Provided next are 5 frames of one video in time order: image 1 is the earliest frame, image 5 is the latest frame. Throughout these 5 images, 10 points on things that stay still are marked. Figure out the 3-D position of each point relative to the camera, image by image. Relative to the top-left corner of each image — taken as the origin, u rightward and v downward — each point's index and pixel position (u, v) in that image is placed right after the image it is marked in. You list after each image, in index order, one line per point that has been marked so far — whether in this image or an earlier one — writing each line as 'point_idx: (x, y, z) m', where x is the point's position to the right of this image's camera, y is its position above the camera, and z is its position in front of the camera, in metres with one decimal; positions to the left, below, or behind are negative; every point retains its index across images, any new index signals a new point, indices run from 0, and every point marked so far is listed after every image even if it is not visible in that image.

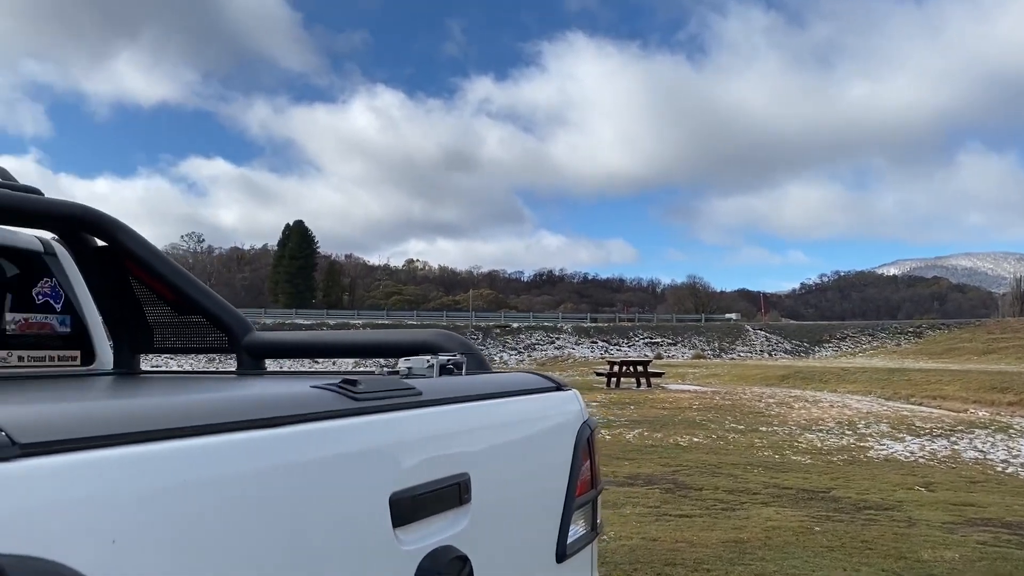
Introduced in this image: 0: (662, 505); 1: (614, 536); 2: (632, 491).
0: (+1.8, -2.5, +10.4) m
1: (+0.9, -2.2, +7.8) m
2: (+1.6, -2.6, +11.6) m
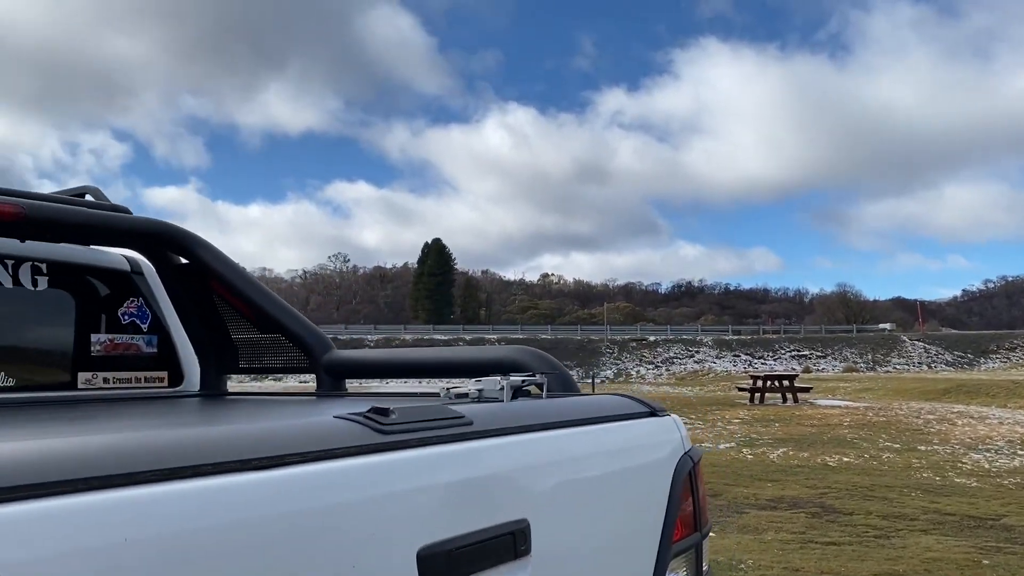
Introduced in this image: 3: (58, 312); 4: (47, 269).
0: (+3.2, -2.6, +9.7) m
1: (+1.9, -2.2, +7.3) m
2: (+3.2, -2.7, +10.8) m
3: (-1.5, -0.1, +2.9) m
4: (-1.5, +0.1, +2.9) m
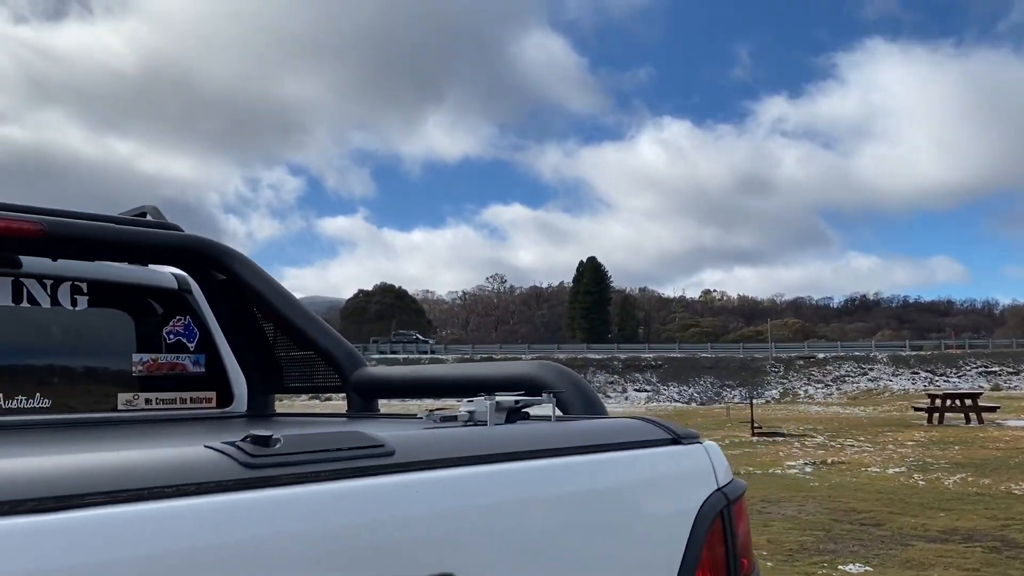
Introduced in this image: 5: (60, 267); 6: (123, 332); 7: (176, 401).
0: (+4.6, -2.7, +8.7) m
1: (+2.9, -2.3, +6.5) m
2: (+4.7, -2.8, +9.8) m
3: (-1.3, -0.1, +2.8) m
4: (-1.4, 0.0, +2.9) m
5: (-1.4, +0.1, +2.8) m
6: (-1.3, -0.1, +2.9) m
7: (-1.1, -0.4, +3.0) m
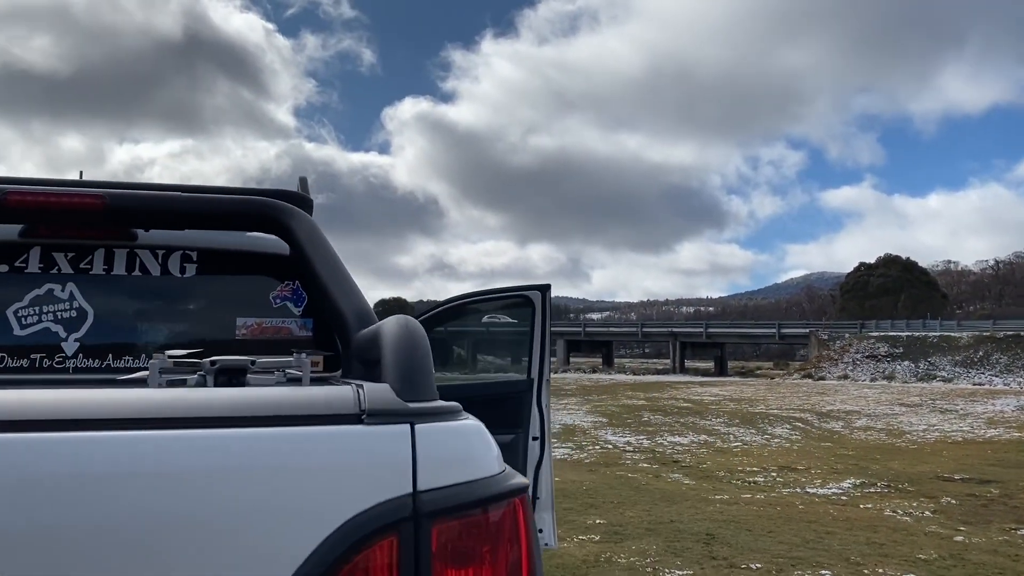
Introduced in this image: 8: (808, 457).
0: (+7.1, -2.2, +4.9) m
1: (+4.5, -1.9, +3.9) m
2: (+7.9, -2.3, +5.8) m
3: (-1.0, 0.0, +3.0) m
4: (-1.1, +0.1, +3.0) m
5: (-1.1, +0.2, +3.0) m
6: (-1.0, 0.0, +3.0) m
7: (-0.8, -0.3, +3.0) m
8: (+6.0, -3.4, +18.1) m
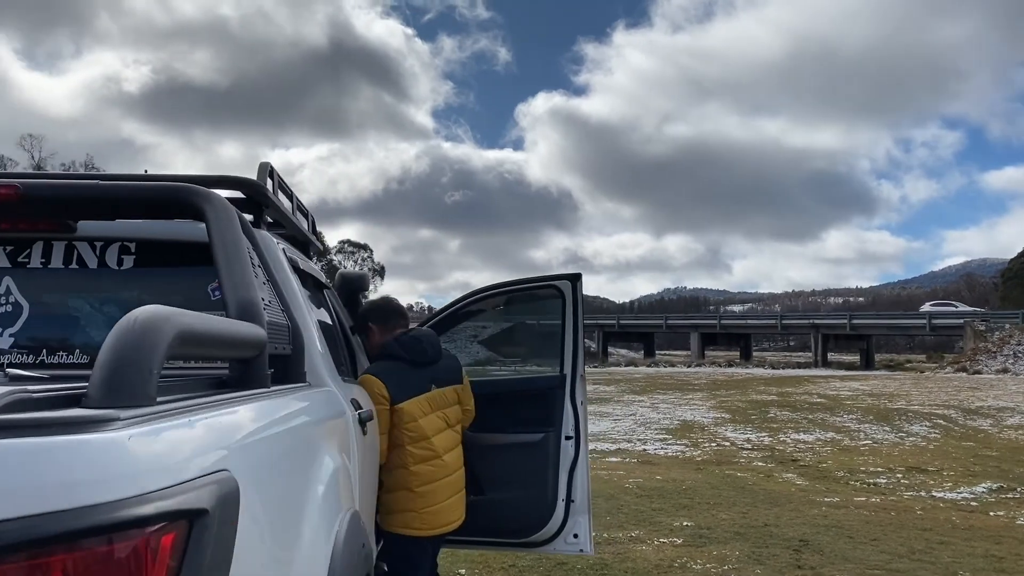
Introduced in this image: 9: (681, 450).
0: (+7.2, -2.1, +3.6) m
1: (+4.5, -1.8, +3.0) m
2: (+8.1, -2.1, +4.3) m
3: (-1.2, 0.0, +2.9) m
4: (-1.2, +0.1, +2.9) m
5: (-1.3, +0.2, +2.9) m
6: (-1.1, 0.0, +2.9) m
7: (-0.9, -0.2, +2.8) m
8: (+8.1, -3.2, +16.8) m
9: (+3.4, -3.3, +18.0) m
